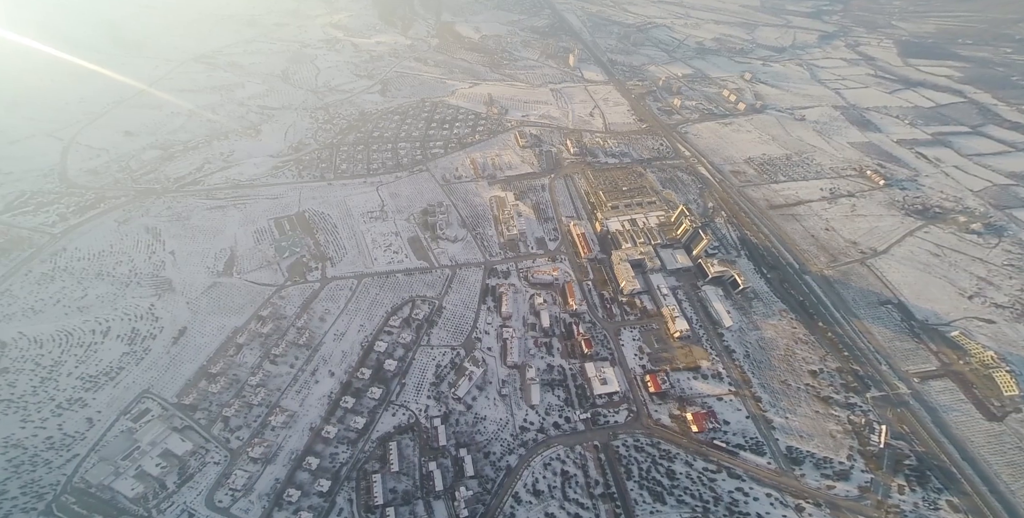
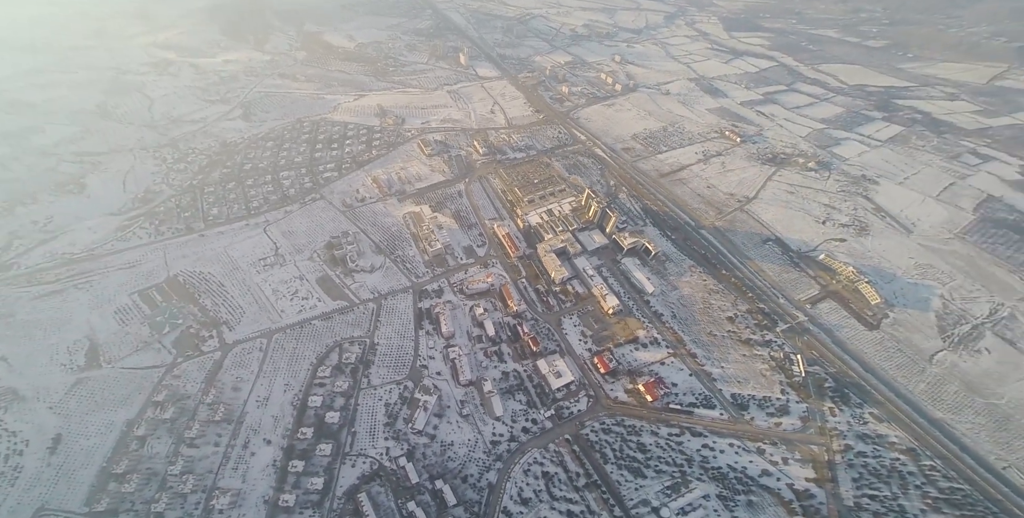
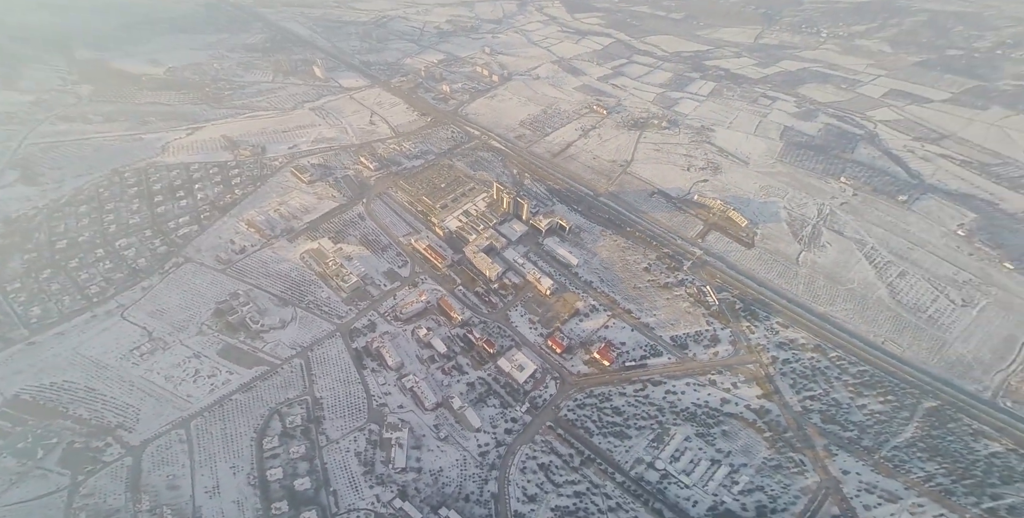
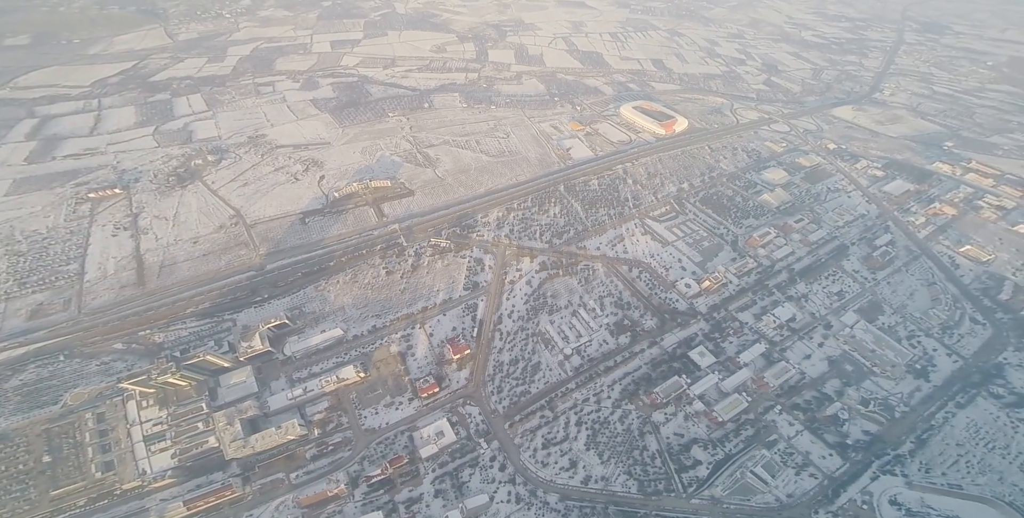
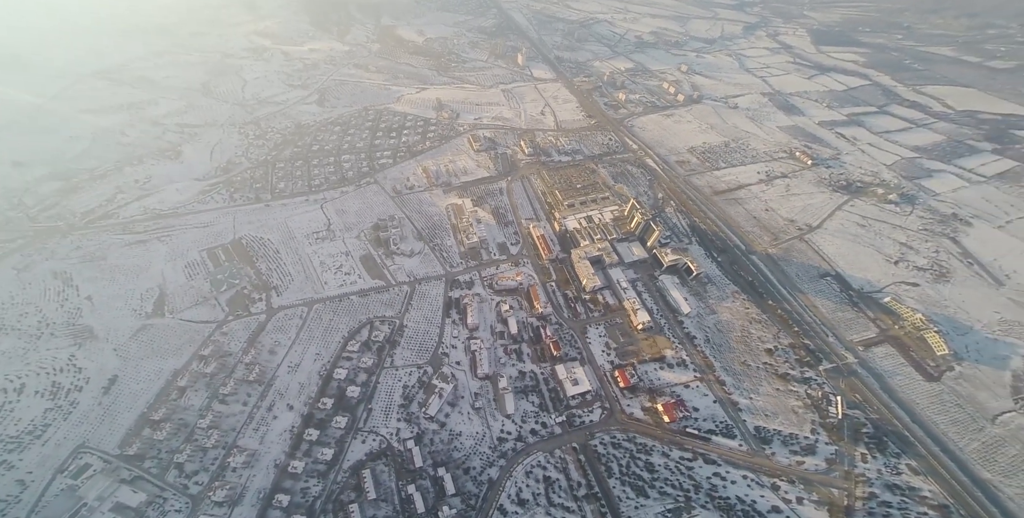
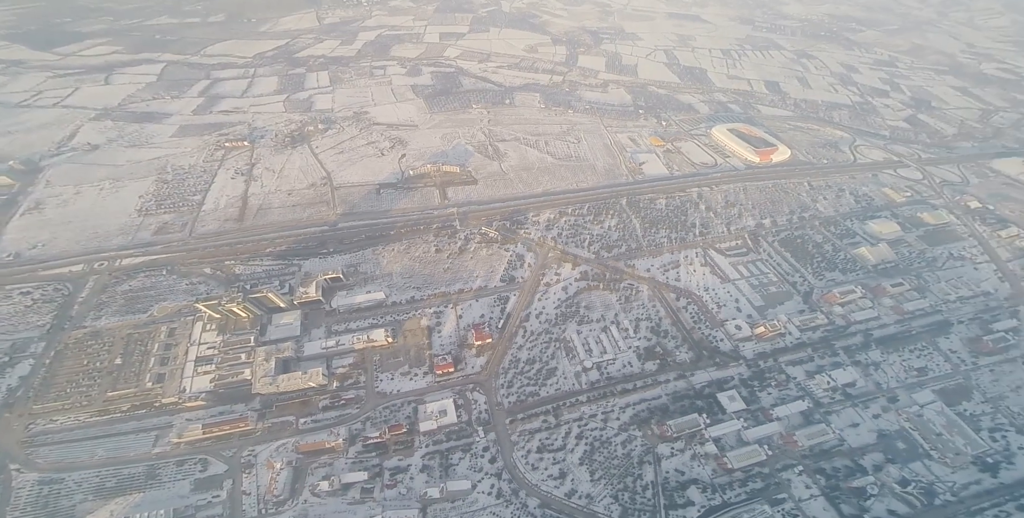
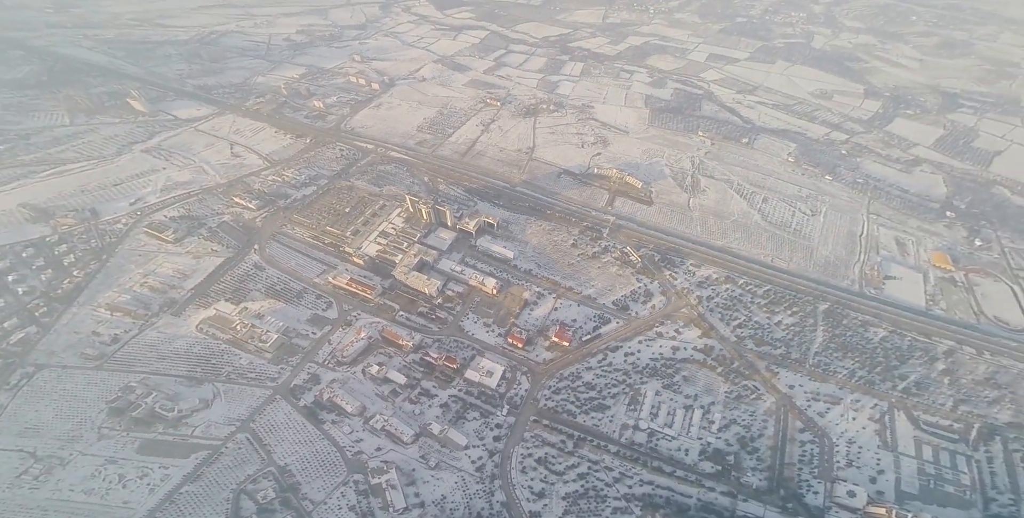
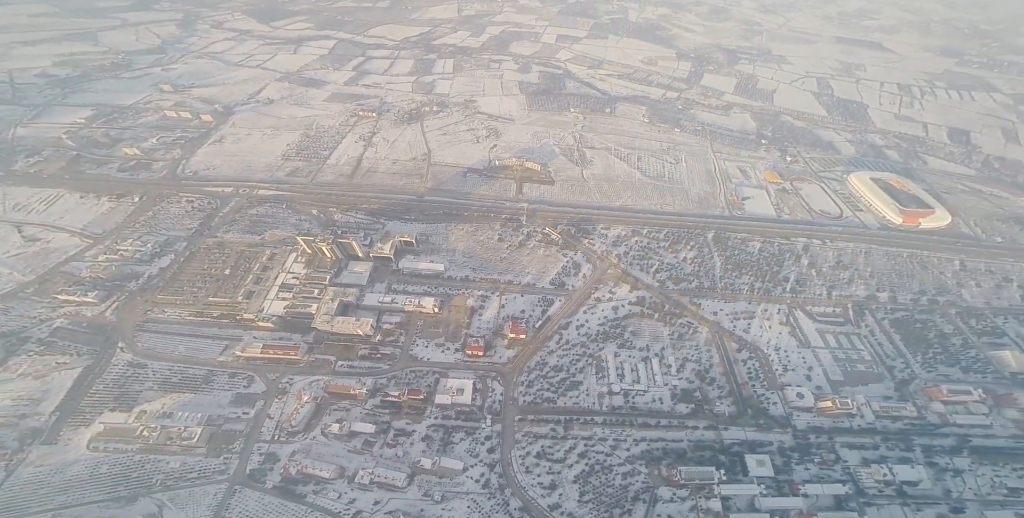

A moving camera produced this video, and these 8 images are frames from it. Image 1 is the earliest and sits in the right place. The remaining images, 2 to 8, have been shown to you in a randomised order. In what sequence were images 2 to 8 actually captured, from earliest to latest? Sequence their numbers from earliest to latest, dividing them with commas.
5, 2, 3, 7, 8, 6, 4
